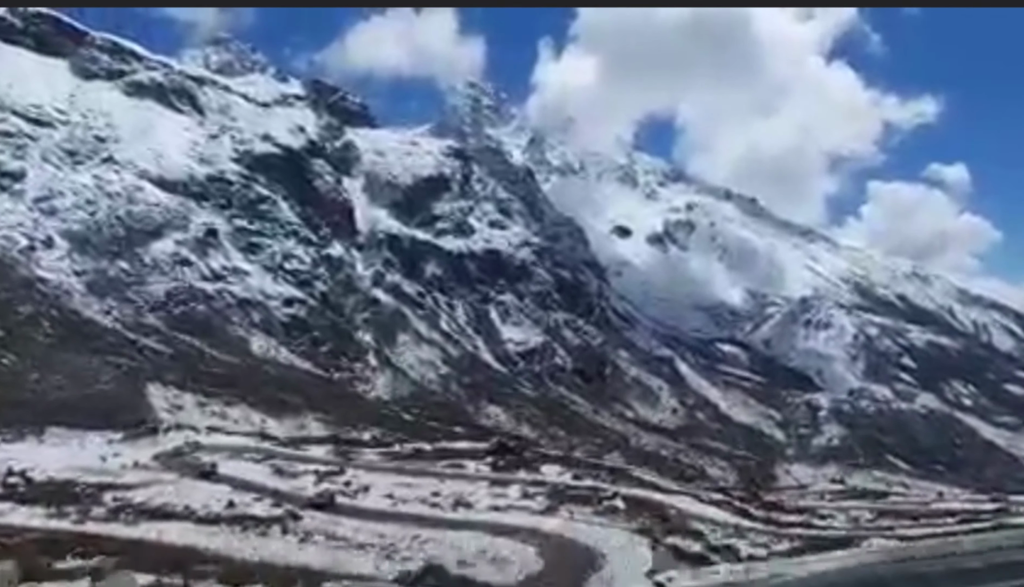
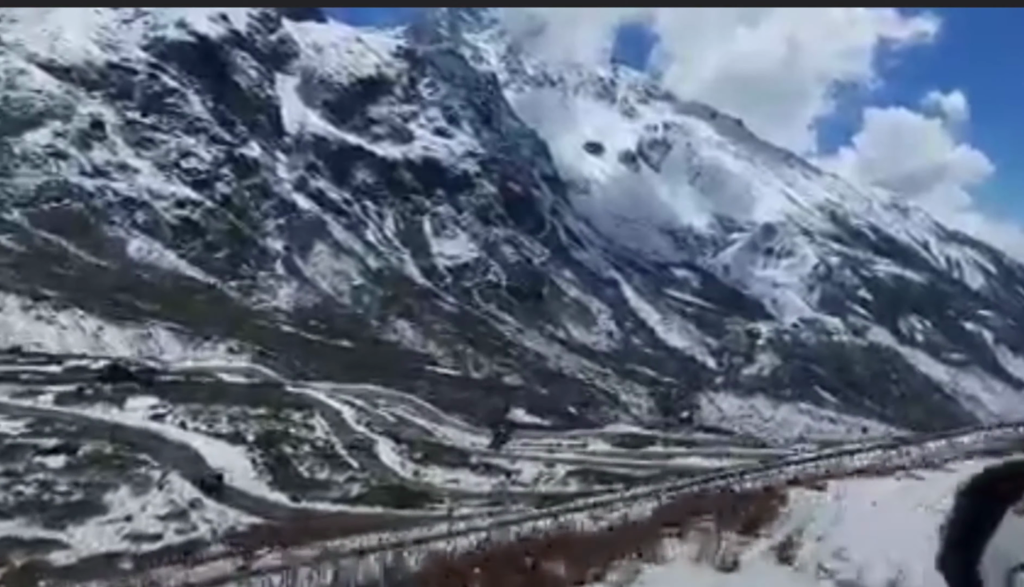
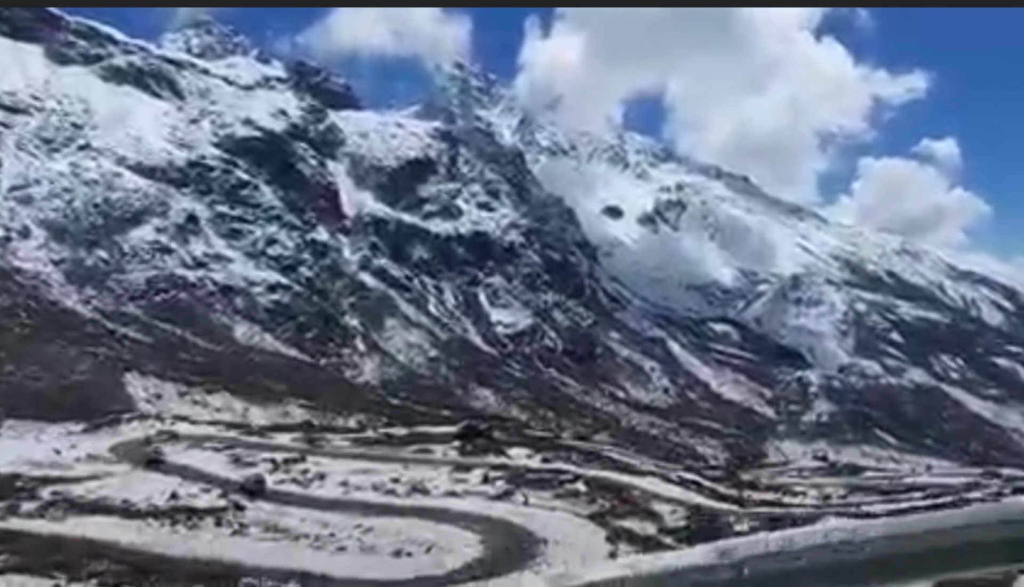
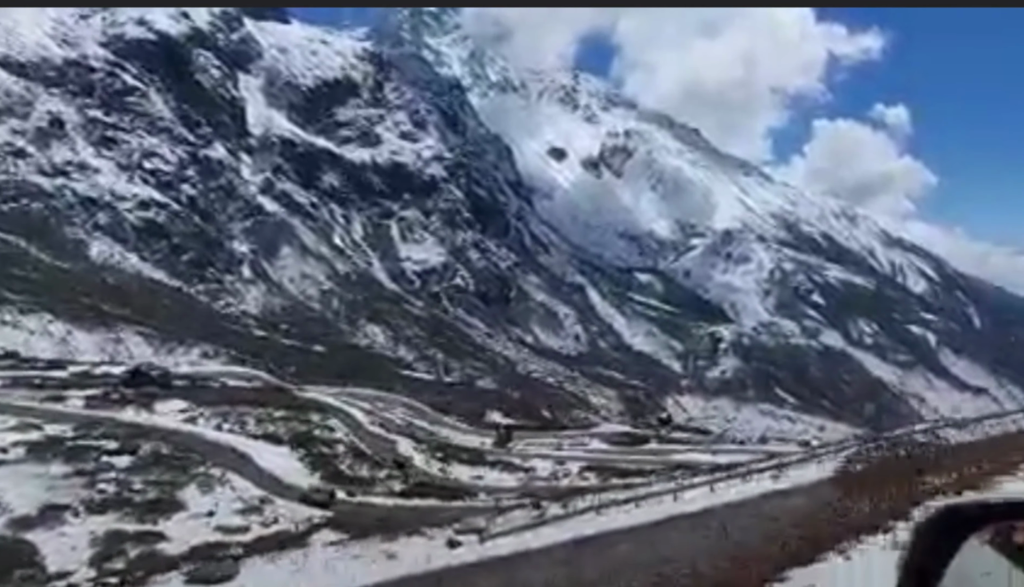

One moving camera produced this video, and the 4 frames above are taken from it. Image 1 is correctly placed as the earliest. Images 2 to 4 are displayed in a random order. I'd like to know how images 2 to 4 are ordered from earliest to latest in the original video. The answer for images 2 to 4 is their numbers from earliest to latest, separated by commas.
3, 4, 2
